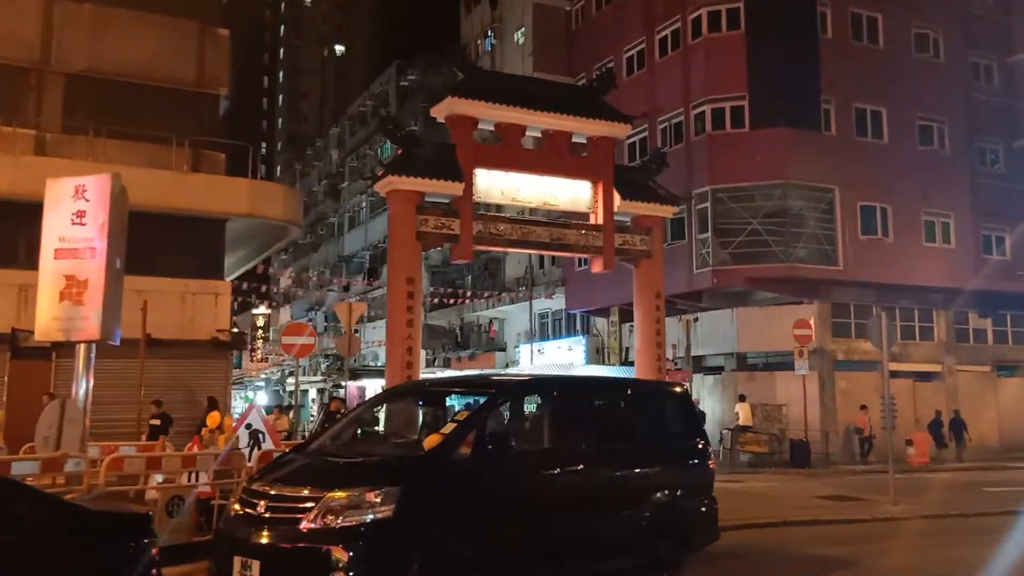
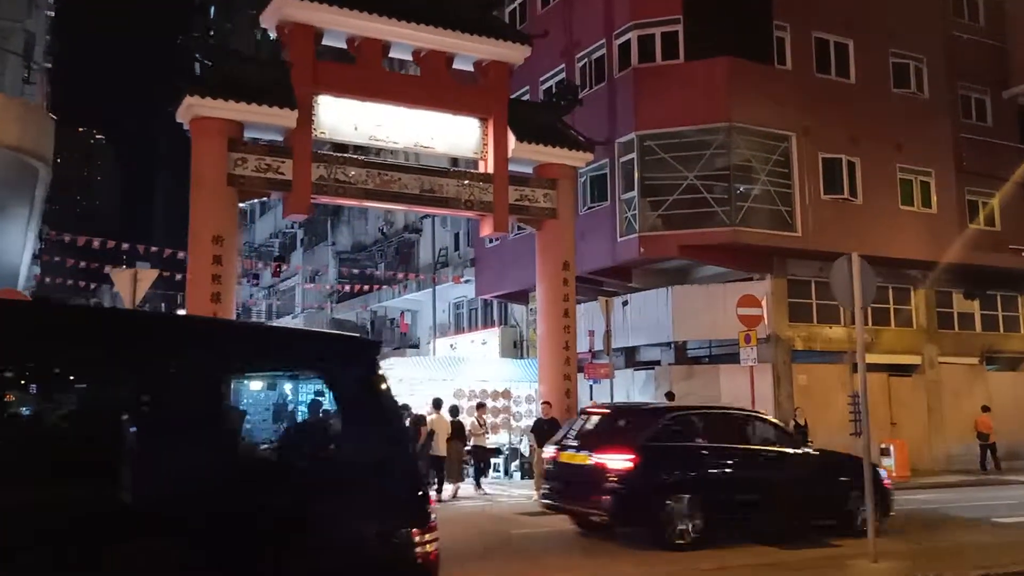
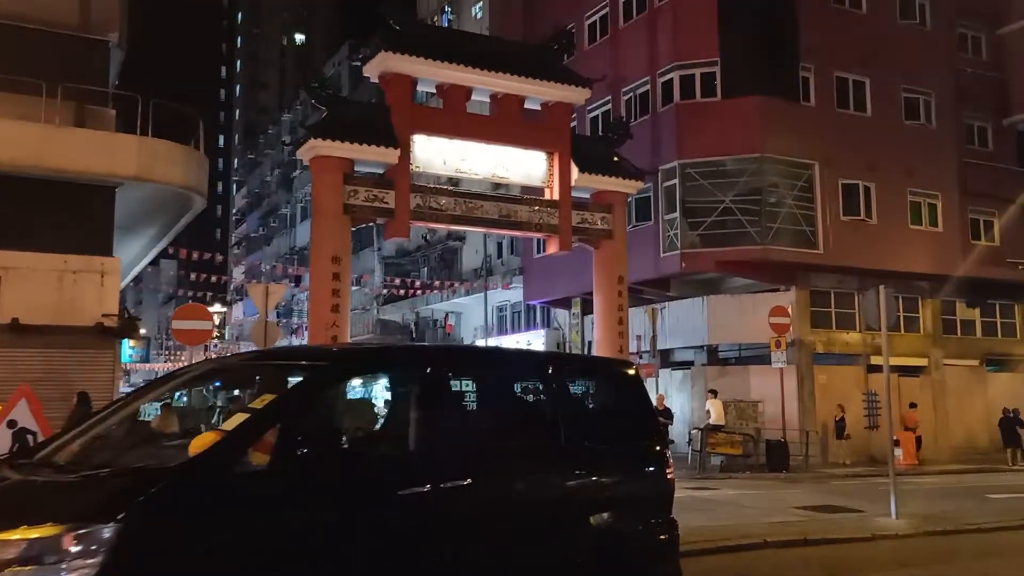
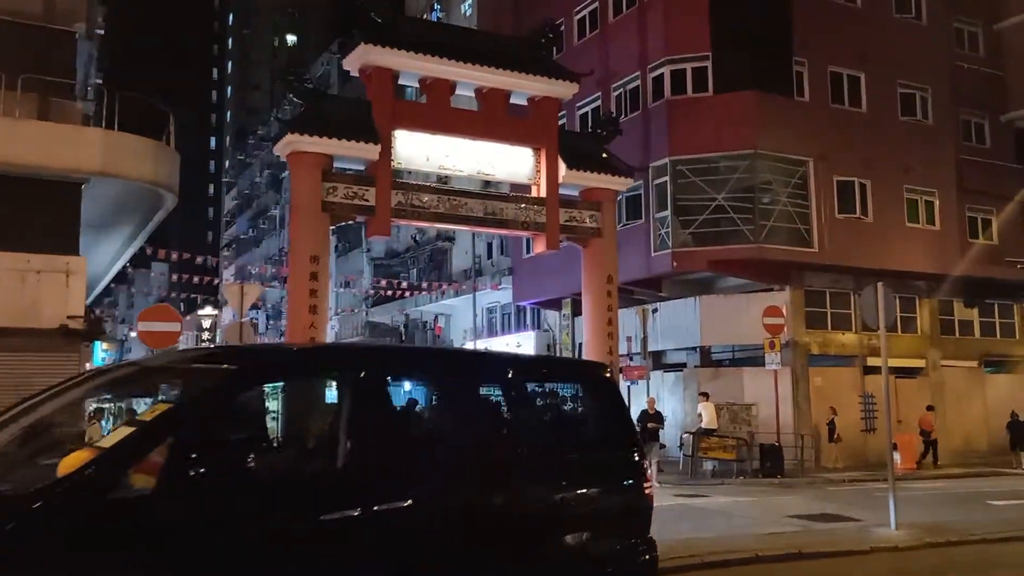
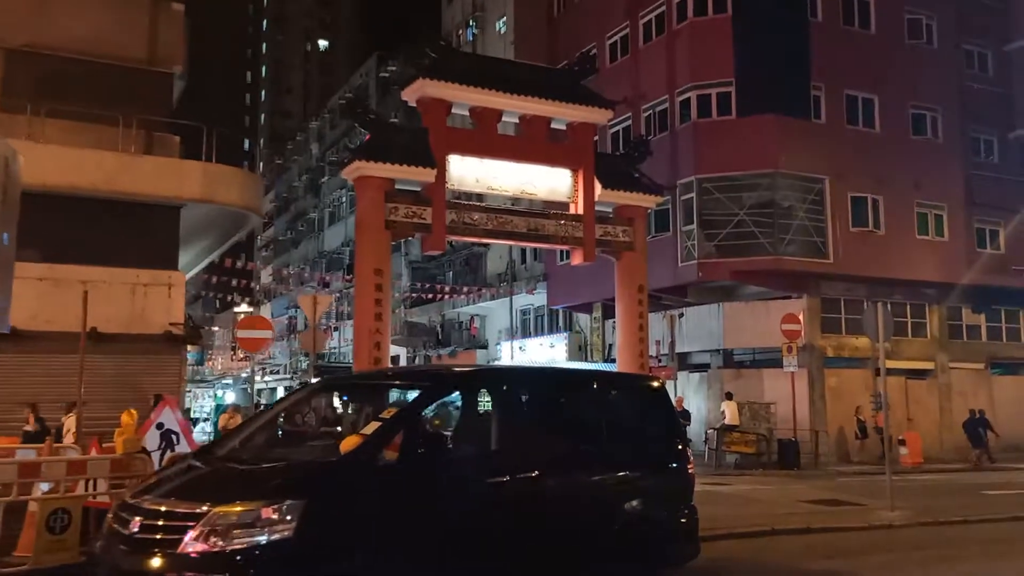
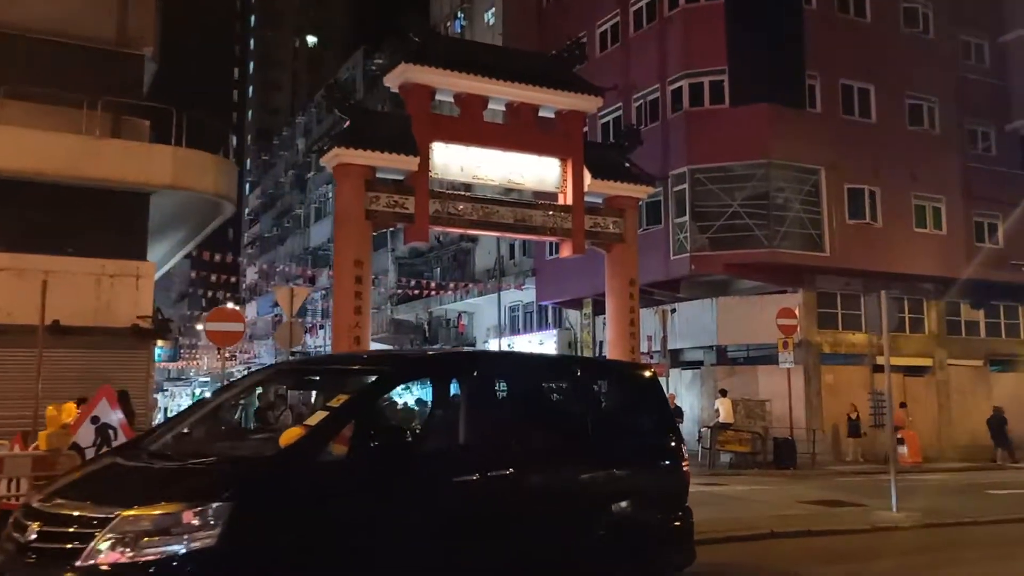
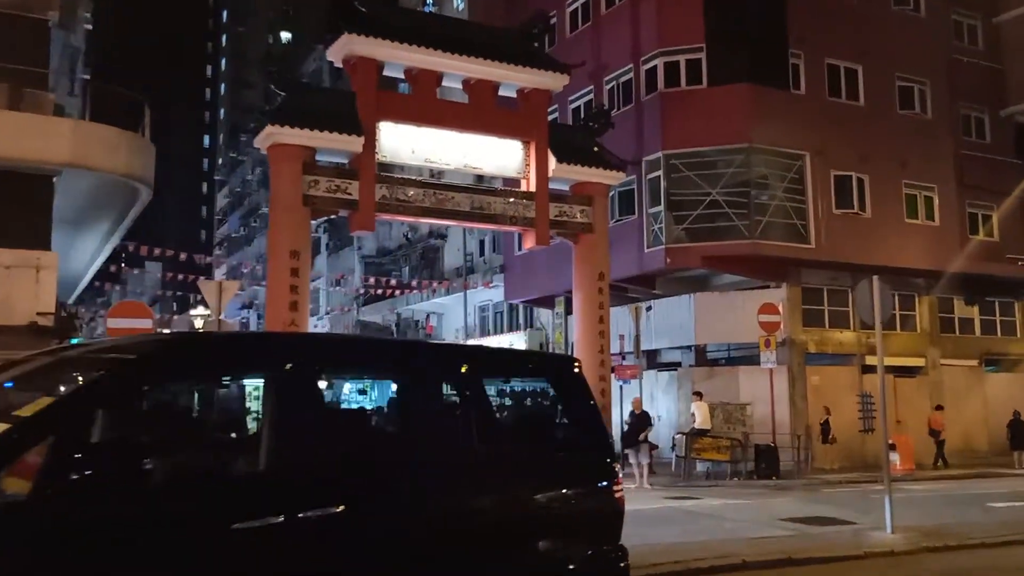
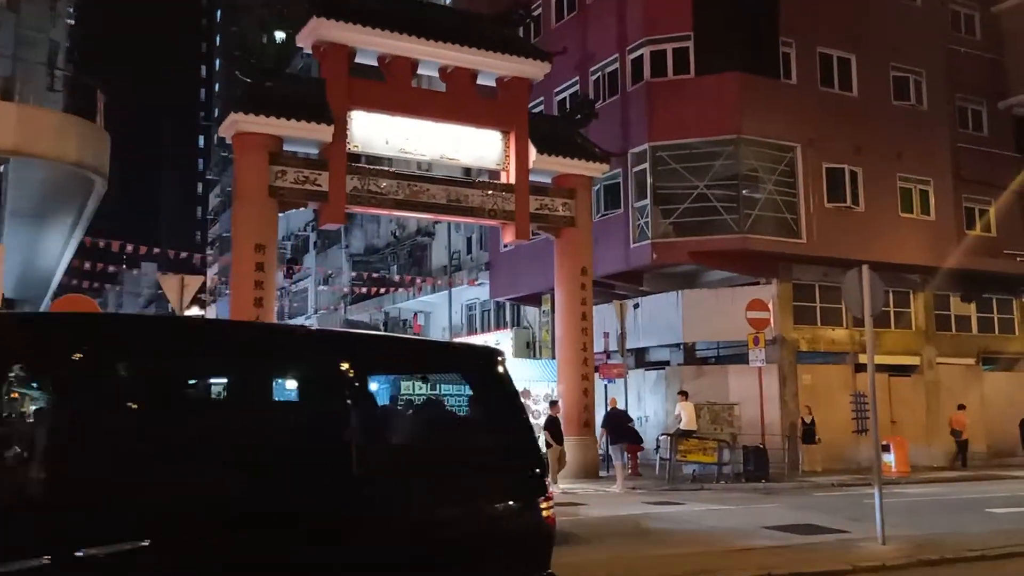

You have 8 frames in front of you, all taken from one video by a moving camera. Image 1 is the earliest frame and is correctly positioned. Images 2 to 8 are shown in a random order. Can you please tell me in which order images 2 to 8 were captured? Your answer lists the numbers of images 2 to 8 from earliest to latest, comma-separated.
5, 6, 3, 4, 7, 8, 2
